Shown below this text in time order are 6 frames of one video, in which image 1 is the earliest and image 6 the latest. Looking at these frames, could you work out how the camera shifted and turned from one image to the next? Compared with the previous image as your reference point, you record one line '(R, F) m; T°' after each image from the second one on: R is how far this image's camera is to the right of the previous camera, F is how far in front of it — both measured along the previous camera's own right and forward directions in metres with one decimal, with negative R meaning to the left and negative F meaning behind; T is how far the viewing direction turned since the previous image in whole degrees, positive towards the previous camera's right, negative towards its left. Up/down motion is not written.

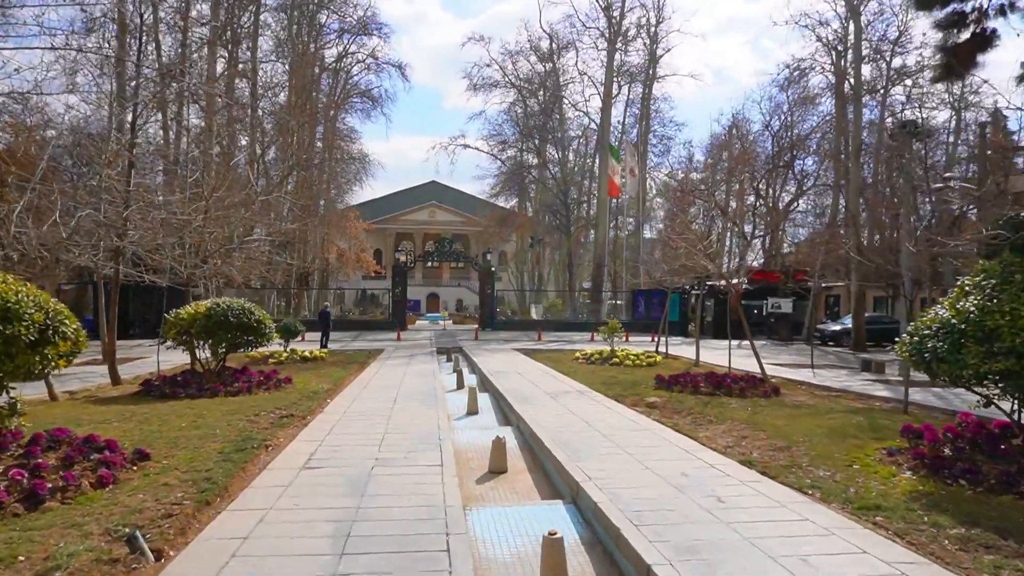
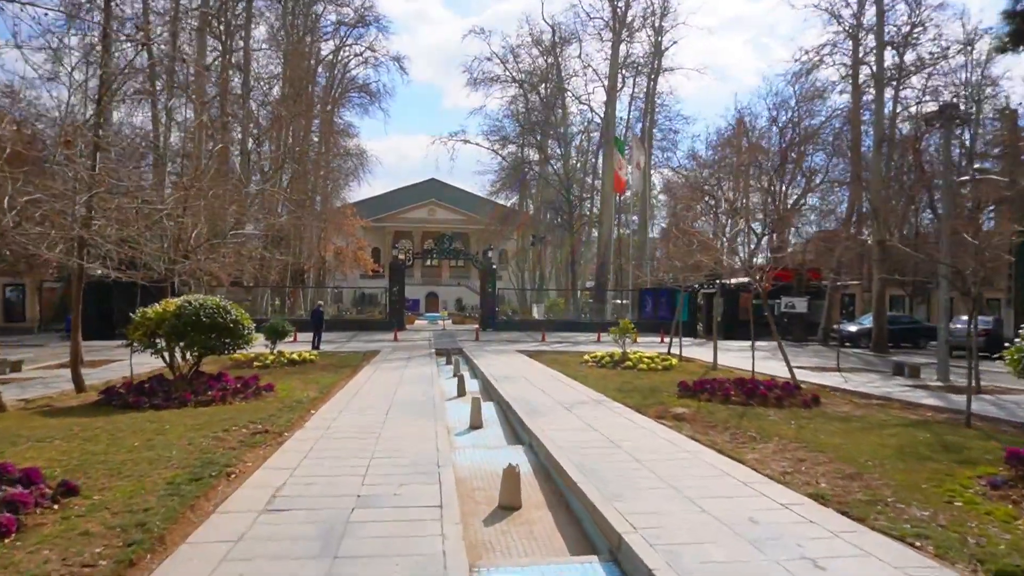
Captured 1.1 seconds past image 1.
(-0.1, +1.3) m; 0°
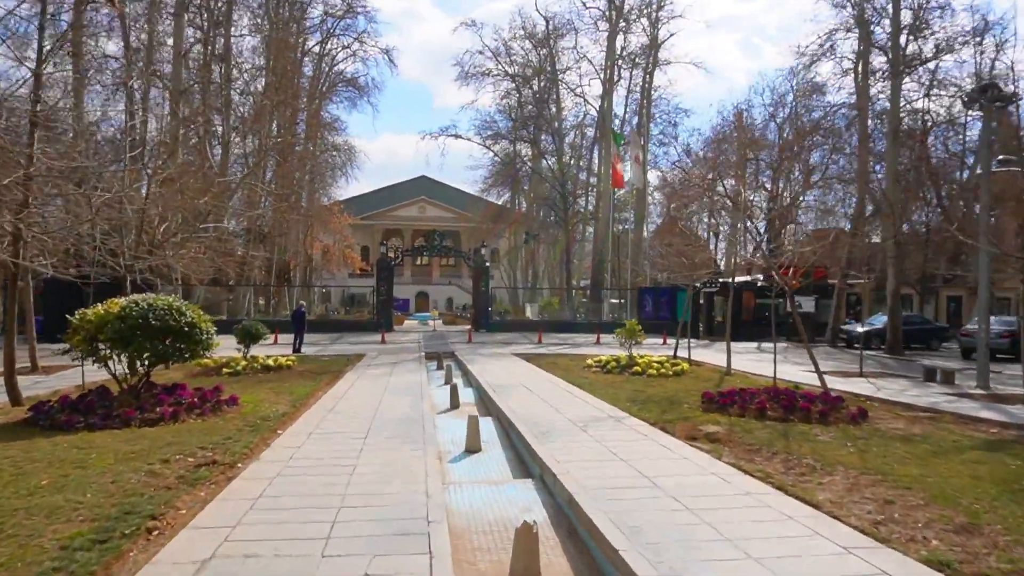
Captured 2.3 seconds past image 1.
(-0.1, +1.4) m; +1°
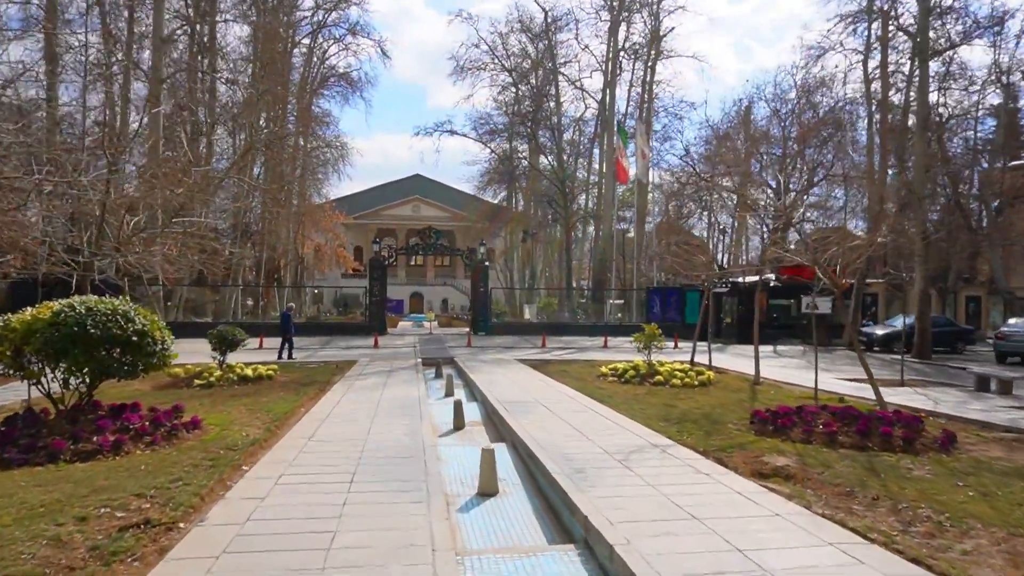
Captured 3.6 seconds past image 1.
(-0.3, +1.5) m; +1°
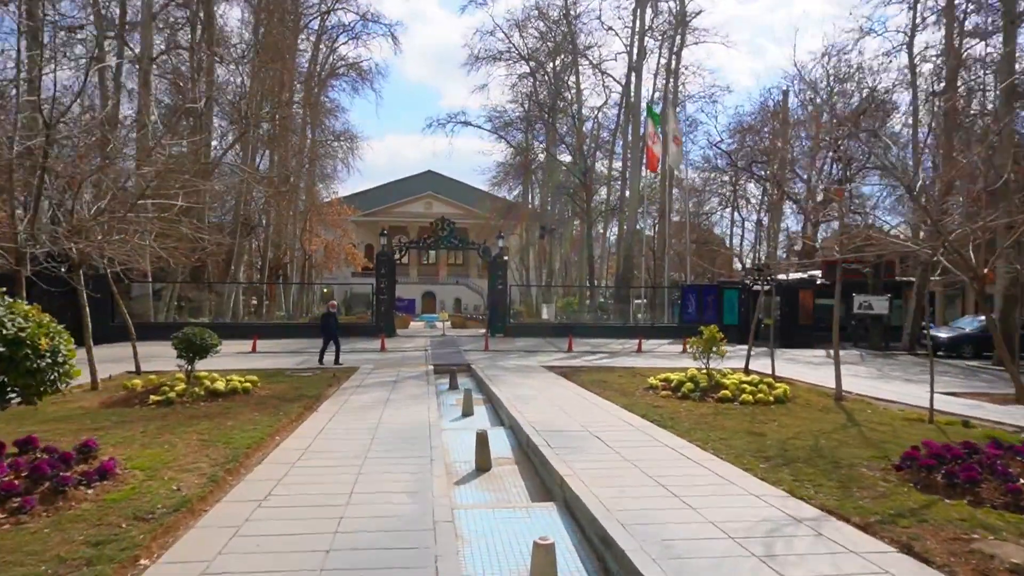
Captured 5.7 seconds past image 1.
(-0.3, +2.5) m; -1°
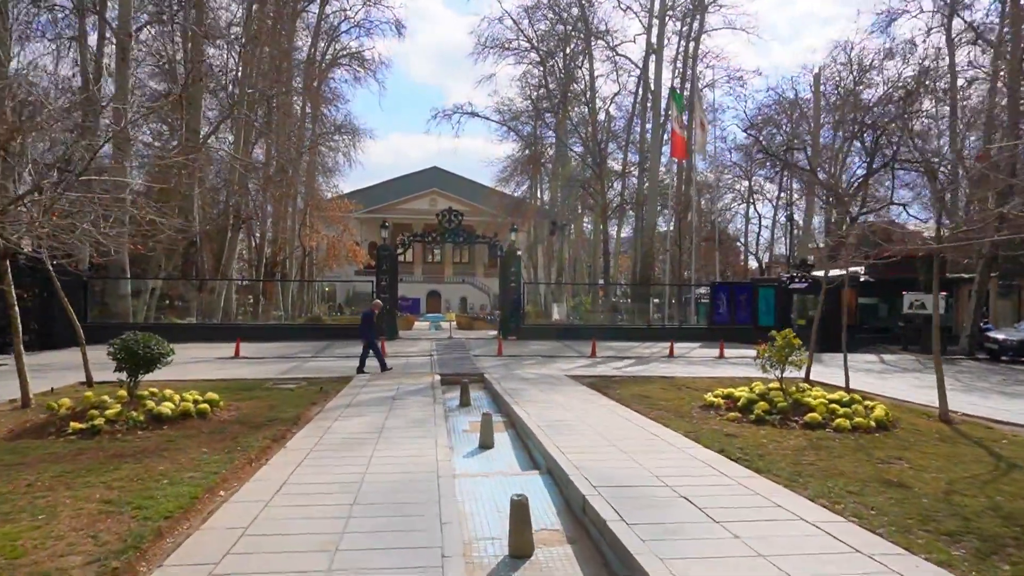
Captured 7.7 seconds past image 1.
(-0.3, +2.3) m; 0°
